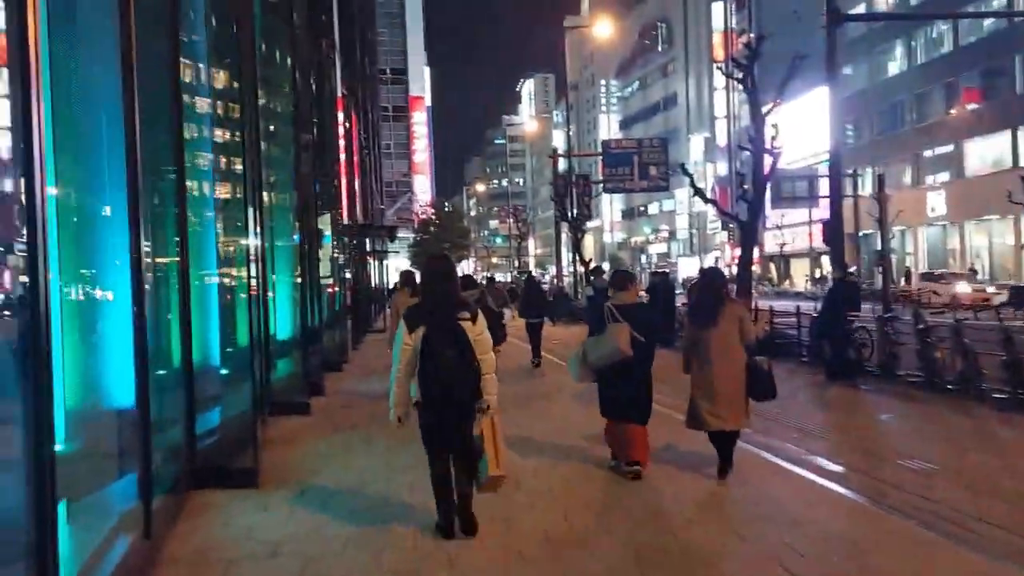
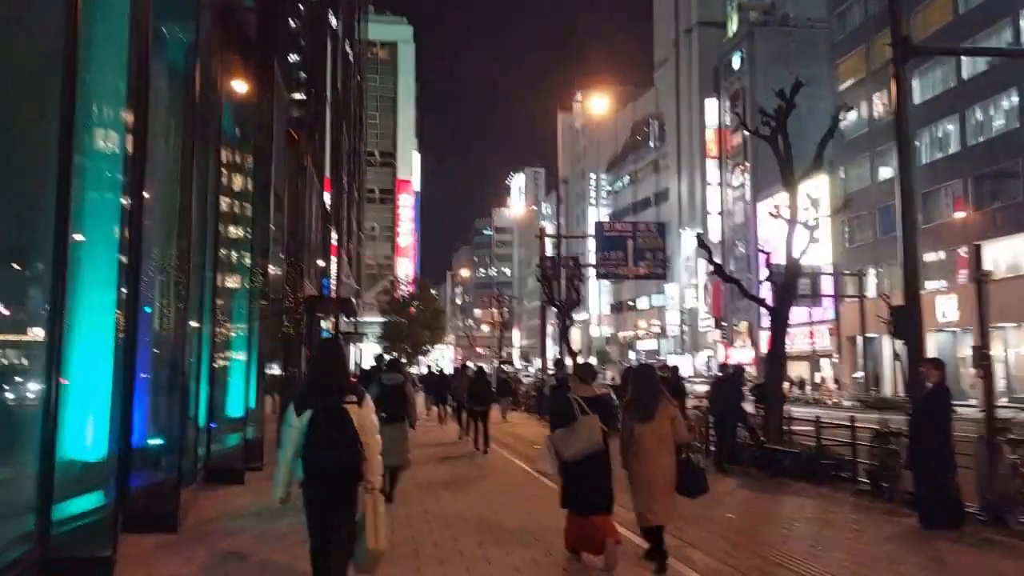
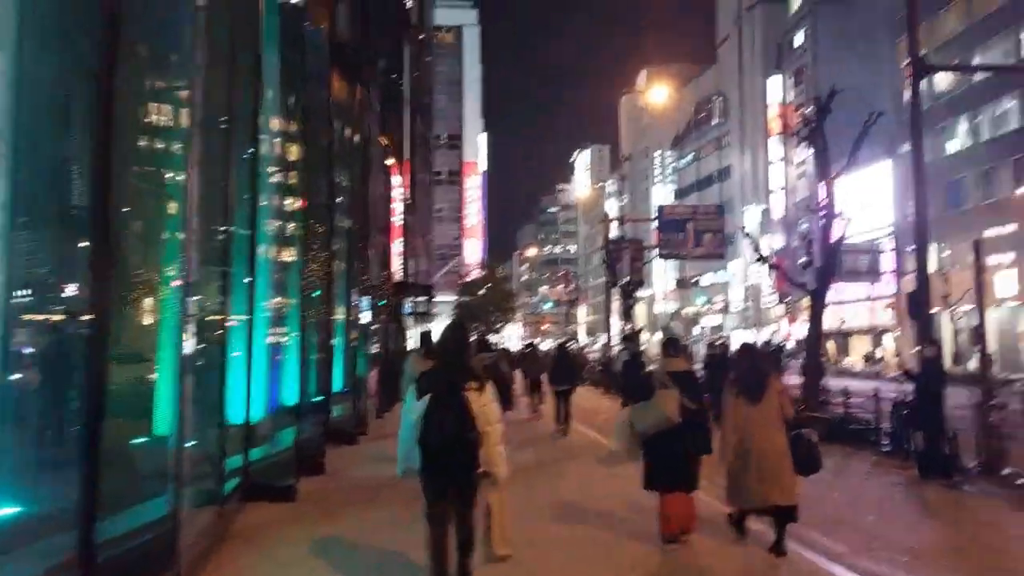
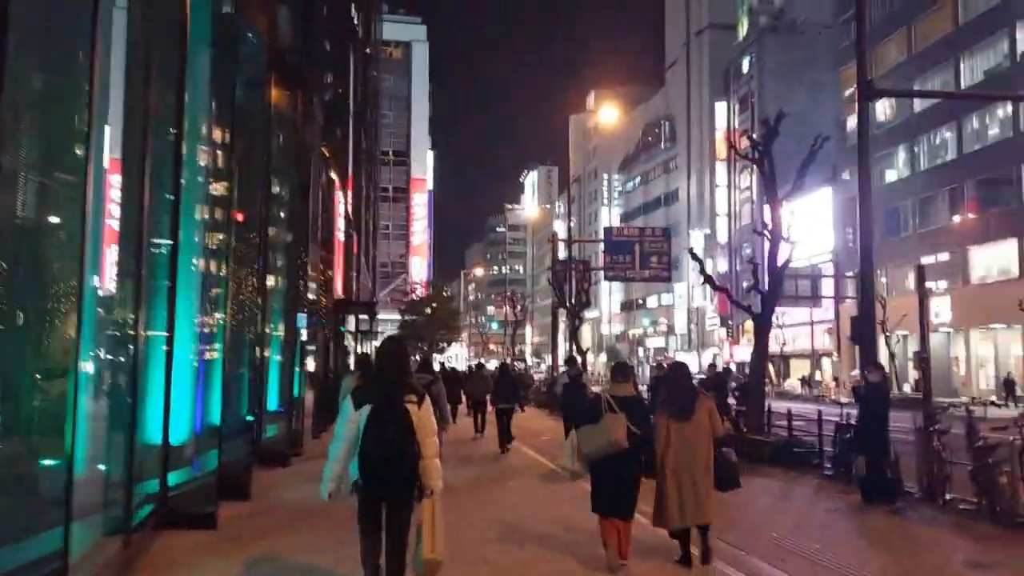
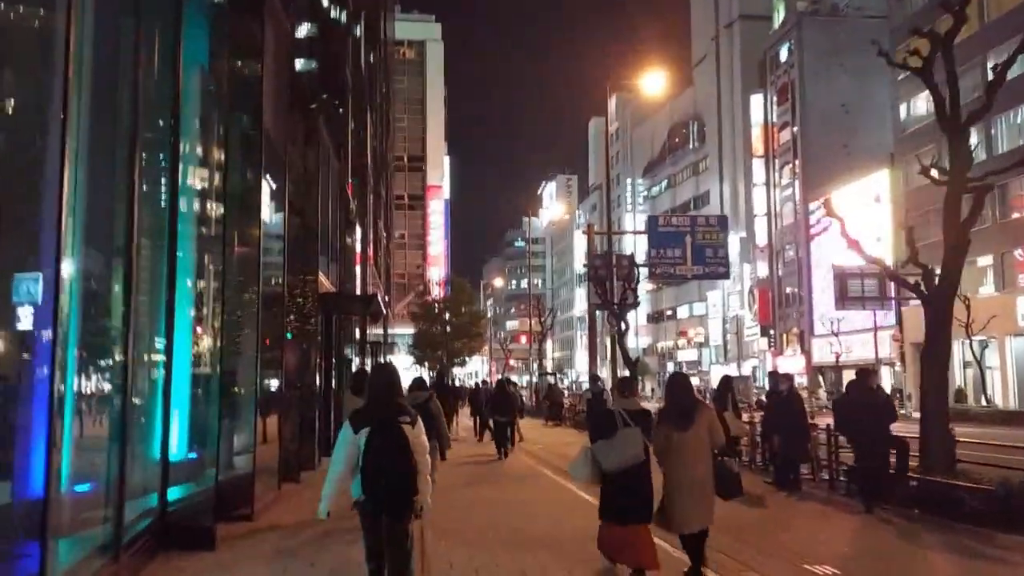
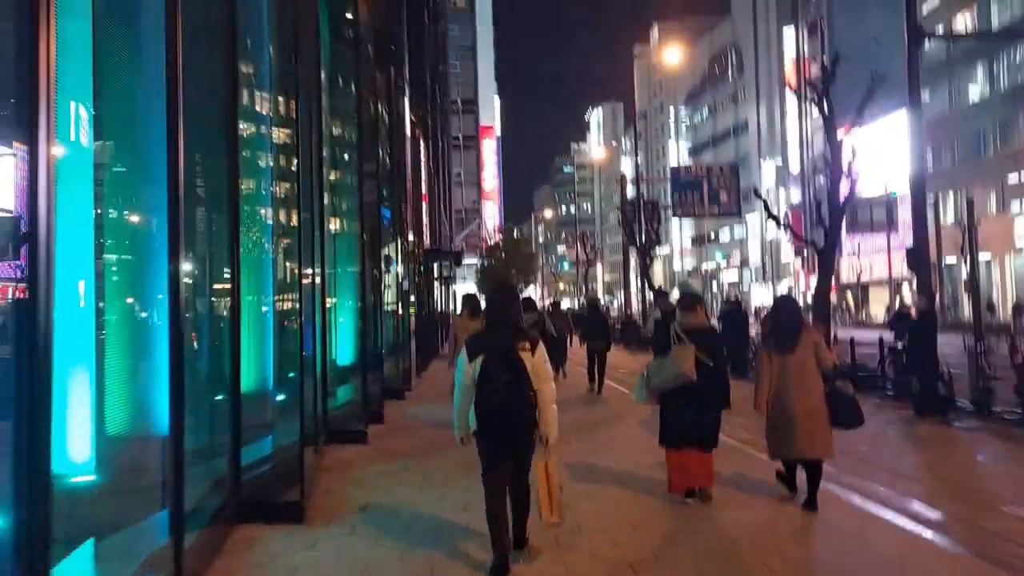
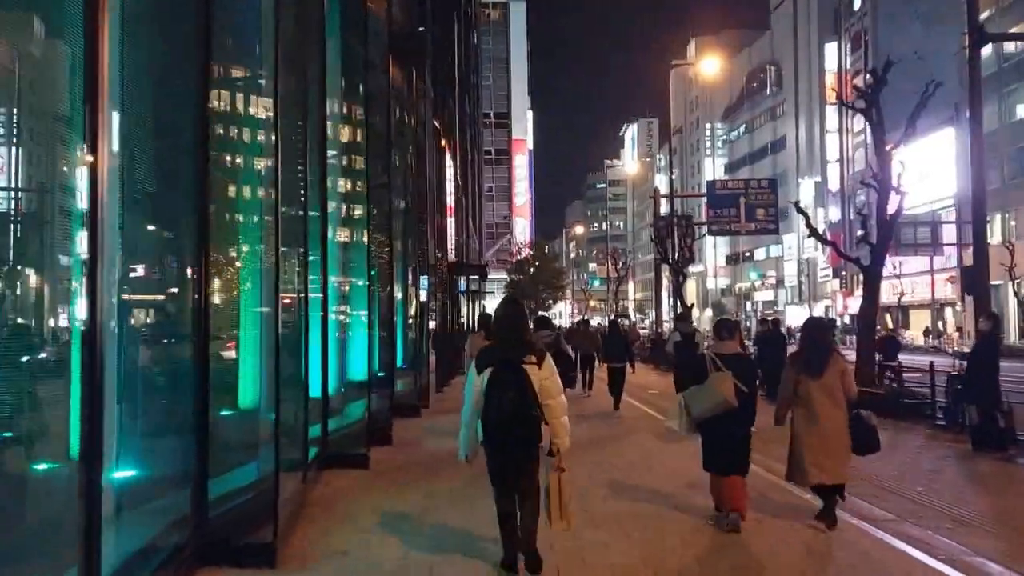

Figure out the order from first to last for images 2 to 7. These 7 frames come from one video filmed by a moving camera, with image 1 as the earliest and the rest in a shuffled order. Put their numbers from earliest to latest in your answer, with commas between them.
6, 7, 3, 4, 2, 5
